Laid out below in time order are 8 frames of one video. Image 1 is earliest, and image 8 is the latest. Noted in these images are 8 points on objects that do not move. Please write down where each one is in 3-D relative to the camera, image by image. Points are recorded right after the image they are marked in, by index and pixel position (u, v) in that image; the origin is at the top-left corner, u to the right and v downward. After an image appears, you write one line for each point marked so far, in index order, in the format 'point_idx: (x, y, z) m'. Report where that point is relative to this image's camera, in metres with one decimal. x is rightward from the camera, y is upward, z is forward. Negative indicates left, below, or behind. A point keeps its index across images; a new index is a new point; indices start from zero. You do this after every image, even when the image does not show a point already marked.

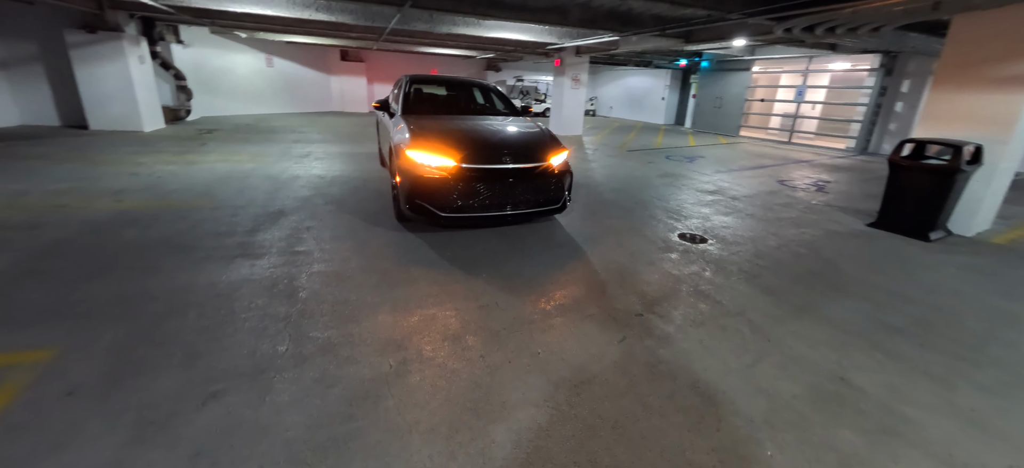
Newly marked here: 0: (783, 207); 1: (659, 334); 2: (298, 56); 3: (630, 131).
0: (+3.4, +0.3, +5.2) m
1: (+0.9, -0.7, +2.7) m
2: (-6.1, +4.7, +10.8) m
3: (+2.7, +2.5, +9.8) m
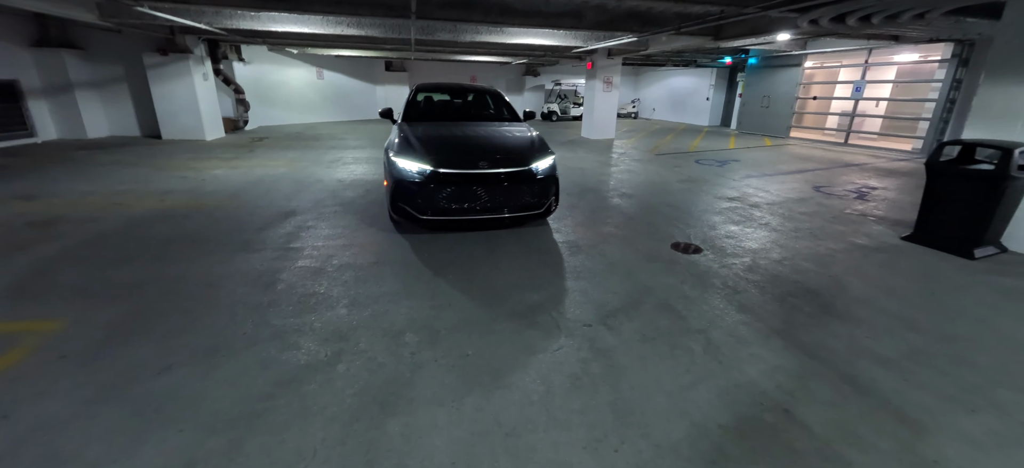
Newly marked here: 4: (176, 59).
0: (+3.3, +0.2, +4.7) m
1: (+0.5, -0.7, +2.6) m
2: (-5.0, +4.7, +11.7) m
3: (+3.5, +2.3, +9.4) m
4: (-5.5, +2.9, +6.7) m
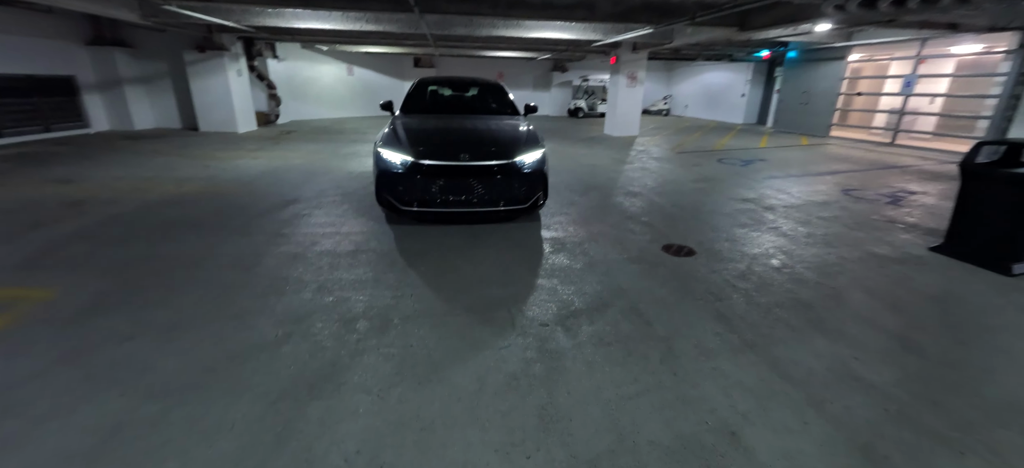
0: (+3.3, +0.1, +4.3) m
1: (+0.2, -0.7, +2.5) m
2: (-4.2, +5.0, +12.1) m
3: (+4.0, +2.2, +9.0) m
4: (-5.2, +3.1, +7.2) m
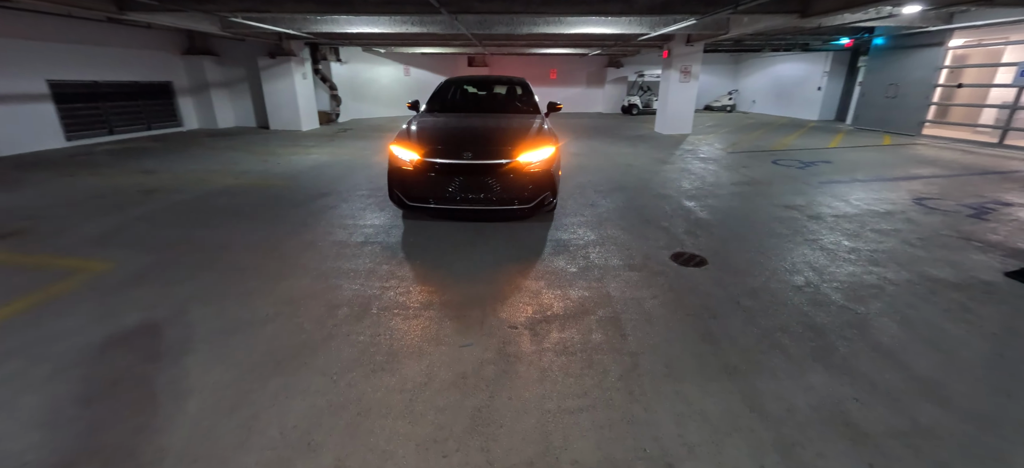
0: (+3.3, 0.0, +3.7) m
1: (0.0, -0.7, +2.4) m
2: (-2.5, +5.2, +12.6) m
3: (+4.9, +2.1, +8.2) m
4: (-4.4, +3.3, +7.9) m
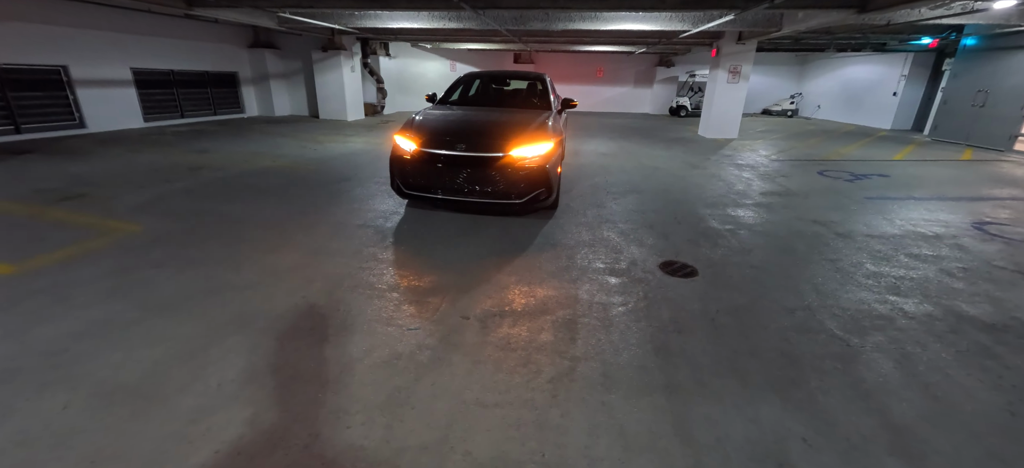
0: (+3.1, -0.2, +3.2) m
1: (-0.3, -0.6, +2.4) m
2: (-1.0, +5.4, +12.8) m
3: (+5.4, +1.7, +7.5) m
4: (-3.7, +3.7, +8.5) m
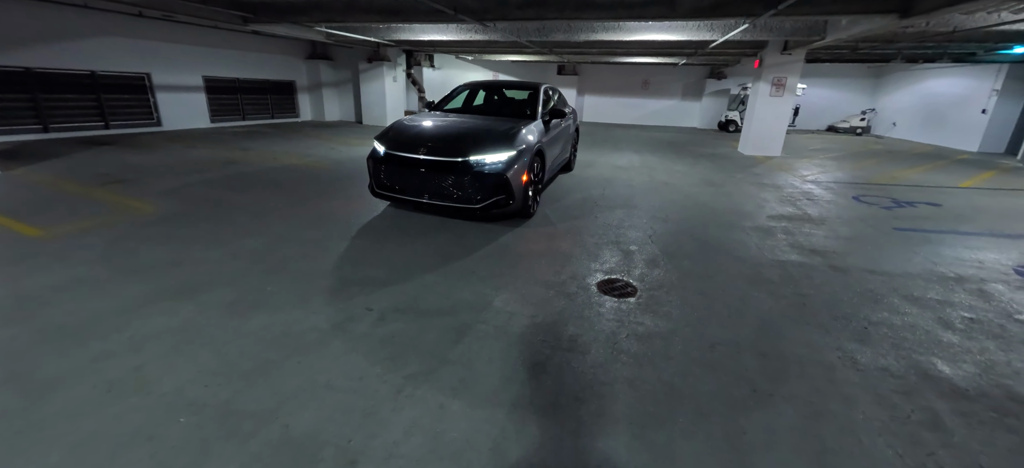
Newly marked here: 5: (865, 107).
0: (+2.6, -0.5, +2.7) m
1: (-1.0, -0.6, +2.5) m
2: (+0.5, +5.1, +12.9) m
3: (+5.7, +1.2, +6.5) m
4: (-3.0, +3.7, +9.1) m
5: (+11.8, +4.3, +14.0) m
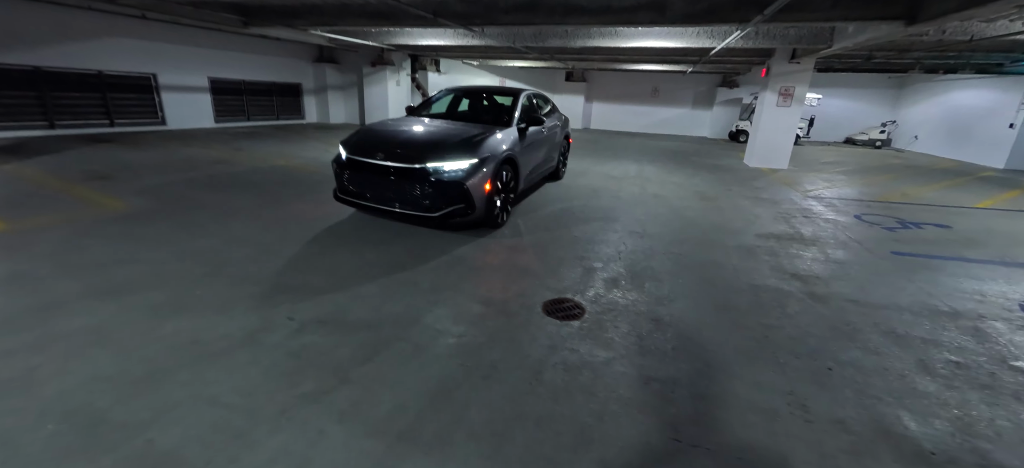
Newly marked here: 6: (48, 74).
0: (+2.1, -0.6, +2.4) m
1: (-1.5, -0.6, +2.4) m
2: (+0.8, +4.8, +12.8) m
3: (+5.5, +0.9, +6.0) m
4: (-2.9, +3.6, +9.1) m
5: (+12.1, +3.7, +13.2) m
6: (-7.0, +2.4, +6.2) m
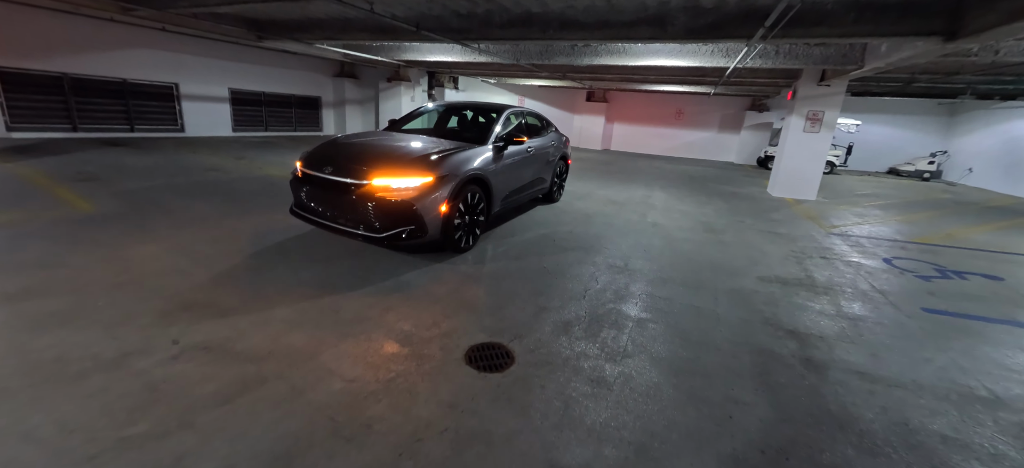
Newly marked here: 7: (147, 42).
0: (+1.6, -0.9, +1.8) m
1: (-1.9, -0.7, +2.1) m
2: (+1.5, +4.1, +12.5) m
3: (+5.4, +0.2, +5.2) m
4: (-2.6, +3.3, +9.1) m
5: (+12.7, +2.4, +11.9) m
6: (-7.0, +2.4, +6.5) m
7: (-6.4, +3.4, +7.2) m
